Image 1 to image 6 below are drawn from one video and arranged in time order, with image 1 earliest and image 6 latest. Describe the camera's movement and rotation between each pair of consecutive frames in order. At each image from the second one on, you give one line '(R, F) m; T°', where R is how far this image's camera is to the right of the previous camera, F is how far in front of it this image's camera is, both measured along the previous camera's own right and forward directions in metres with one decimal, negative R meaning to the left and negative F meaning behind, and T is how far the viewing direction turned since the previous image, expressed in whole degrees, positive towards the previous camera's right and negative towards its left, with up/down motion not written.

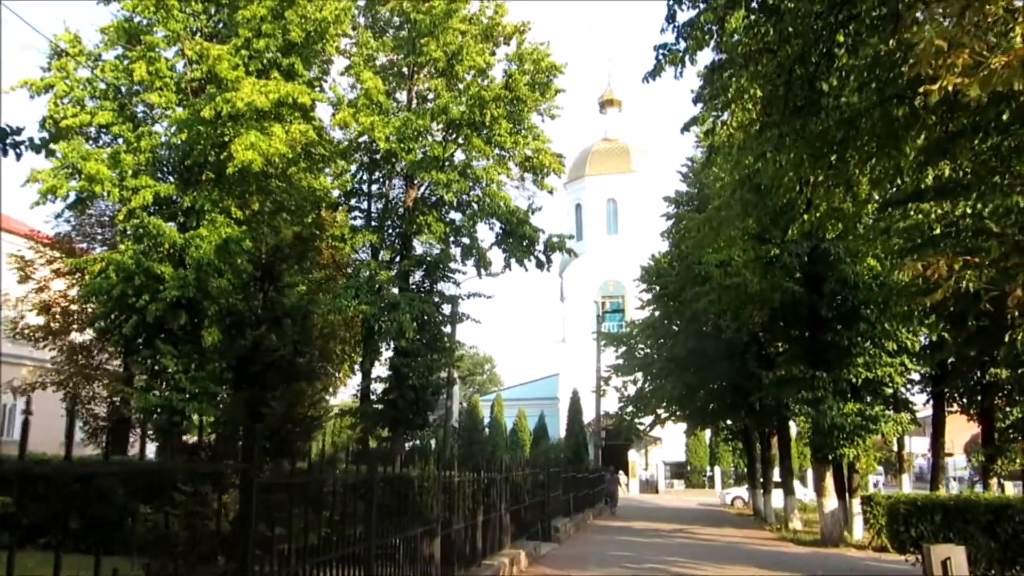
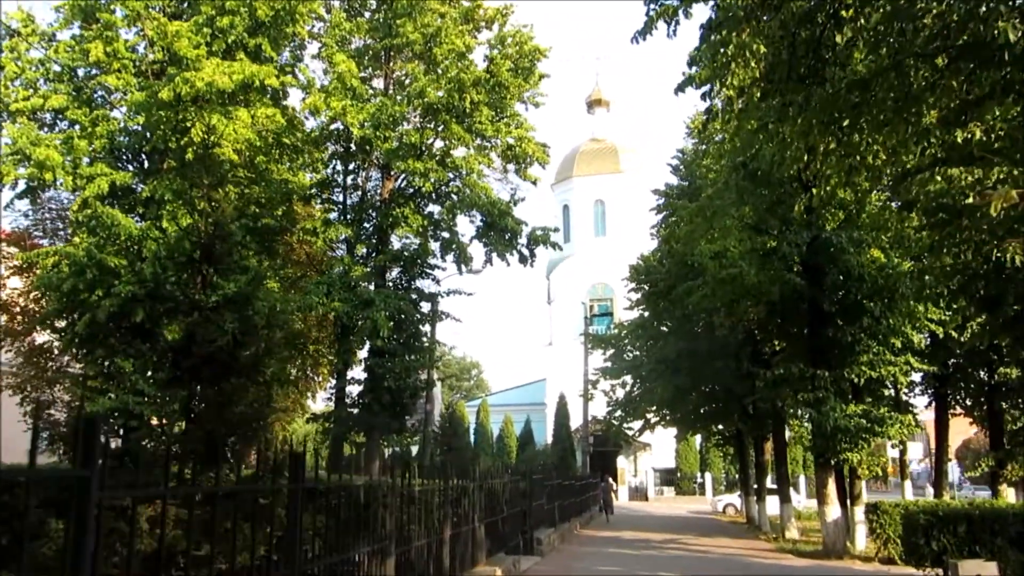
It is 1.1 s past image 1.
(+0.2, +1.2) m; +1°
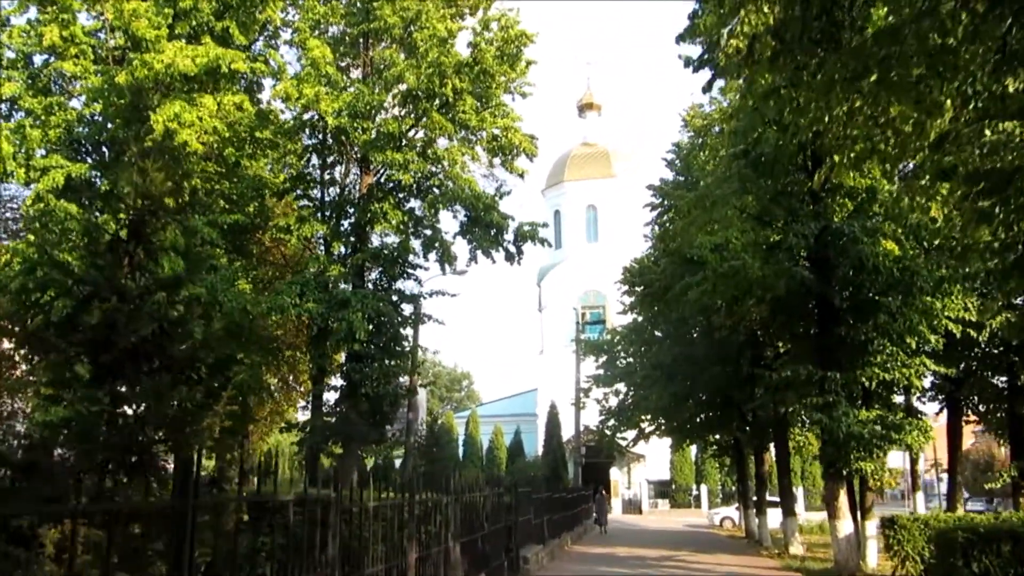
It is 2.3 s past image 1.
(+0.1, +1.2) m; 0°
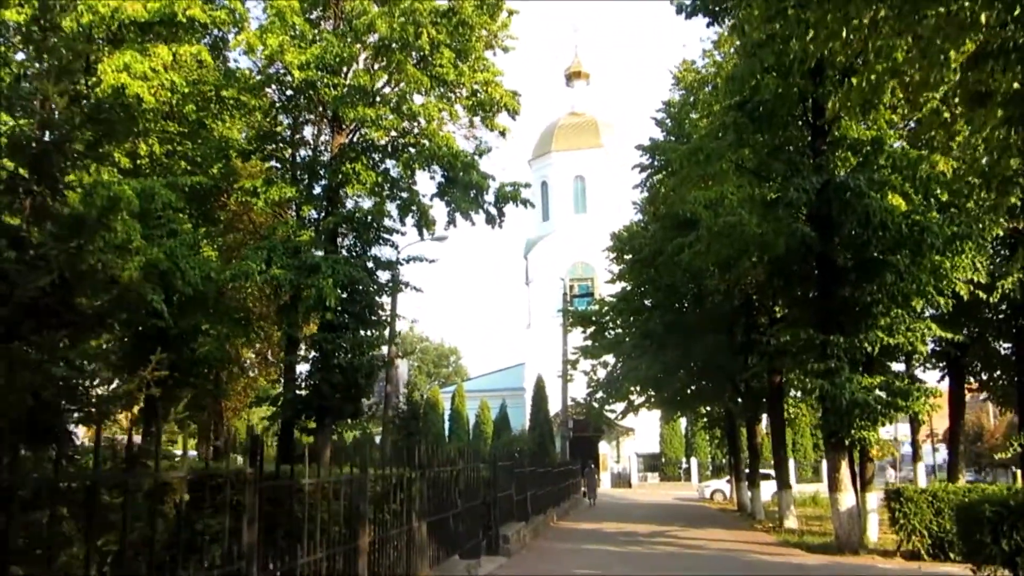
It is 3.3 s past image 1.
(+0.2, +1.1) m; +1°
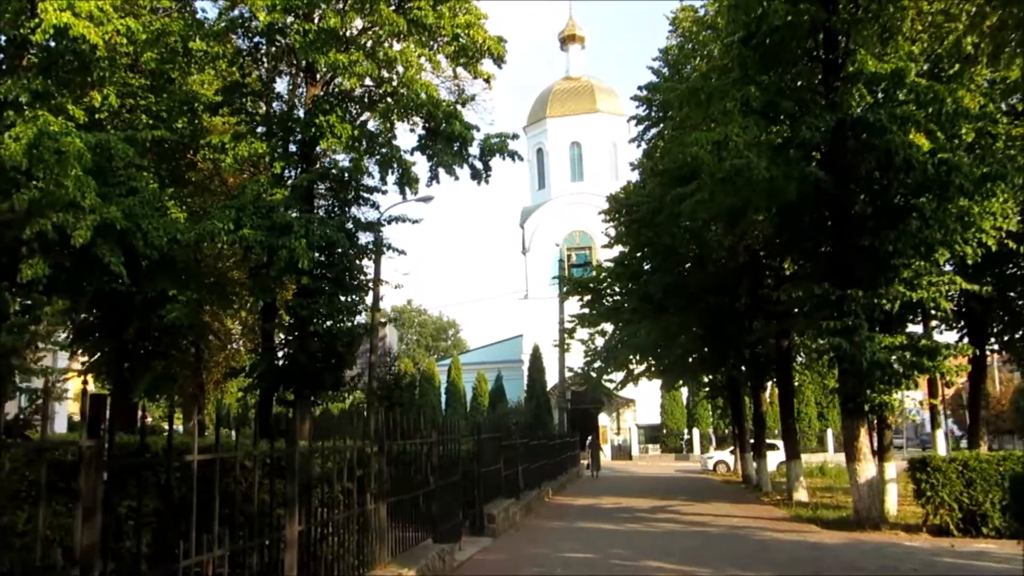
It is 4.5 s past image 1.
(+0.2, +1.3) m; 0°
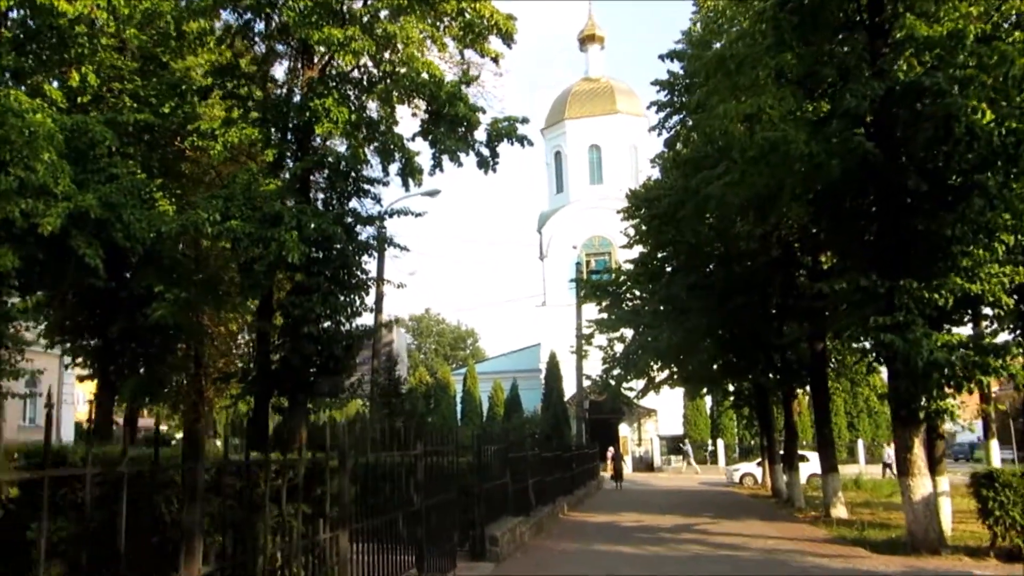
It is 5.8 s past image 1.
(+0.2, +1.4) m; -1°
